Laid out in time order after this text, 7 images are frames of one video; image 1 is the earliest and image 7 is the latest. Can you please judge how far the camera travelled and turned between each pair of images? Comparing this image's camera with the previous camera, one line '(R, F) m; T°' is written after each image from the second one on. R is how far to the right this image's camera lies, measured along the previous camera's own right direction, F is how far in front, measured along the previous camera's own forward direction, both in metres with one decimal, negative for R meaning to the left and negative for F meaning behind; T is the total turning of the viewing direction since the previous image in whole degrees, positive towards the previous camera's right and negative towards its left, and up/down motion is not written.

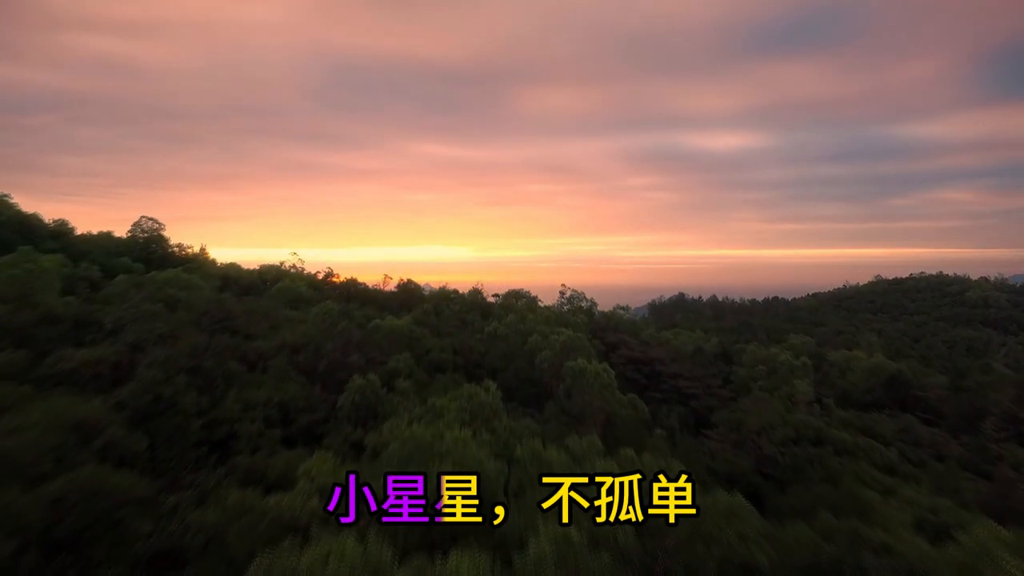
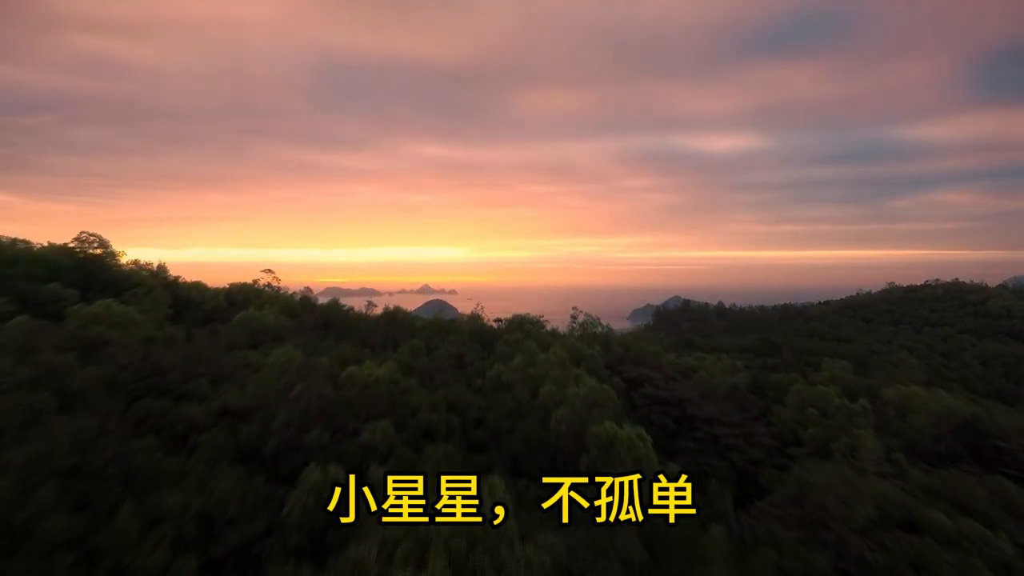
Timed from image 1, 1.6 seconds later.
(-0.1, +1.2) m; 0°
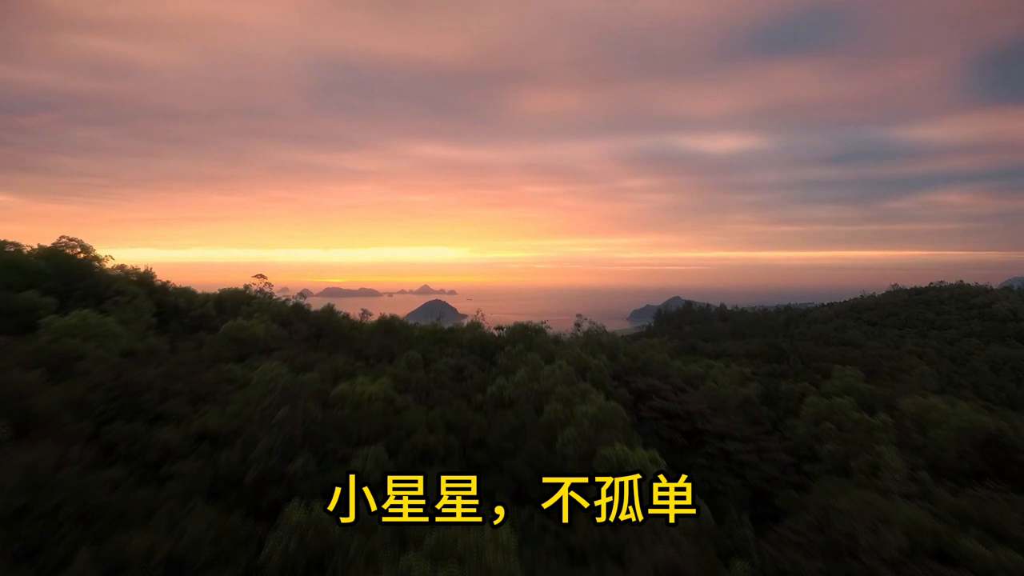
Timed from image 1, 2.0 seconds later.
(0.0, +0.3) m; 0°
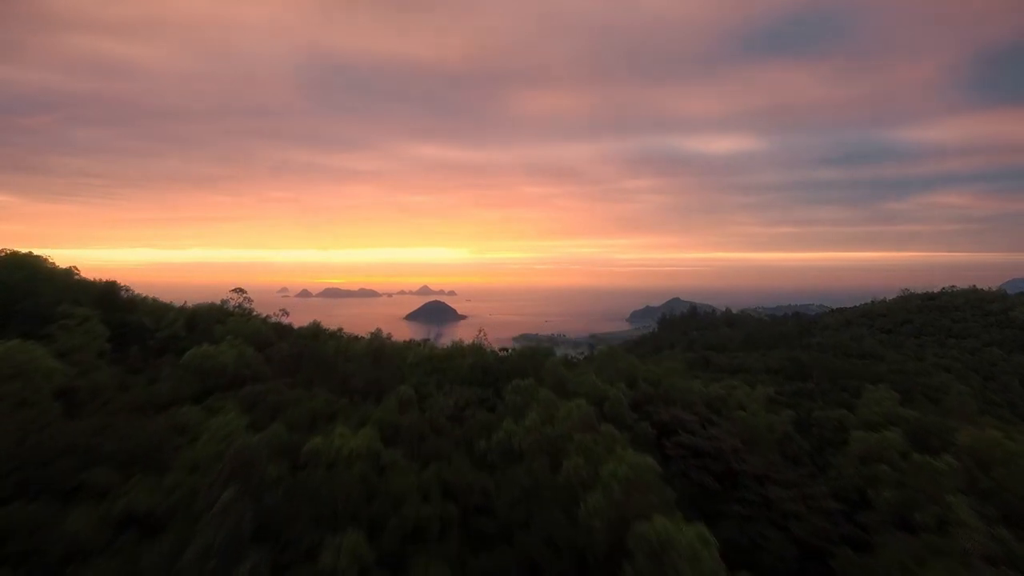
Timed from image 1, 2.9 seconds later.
(-0.1, +0.9) m; 0°
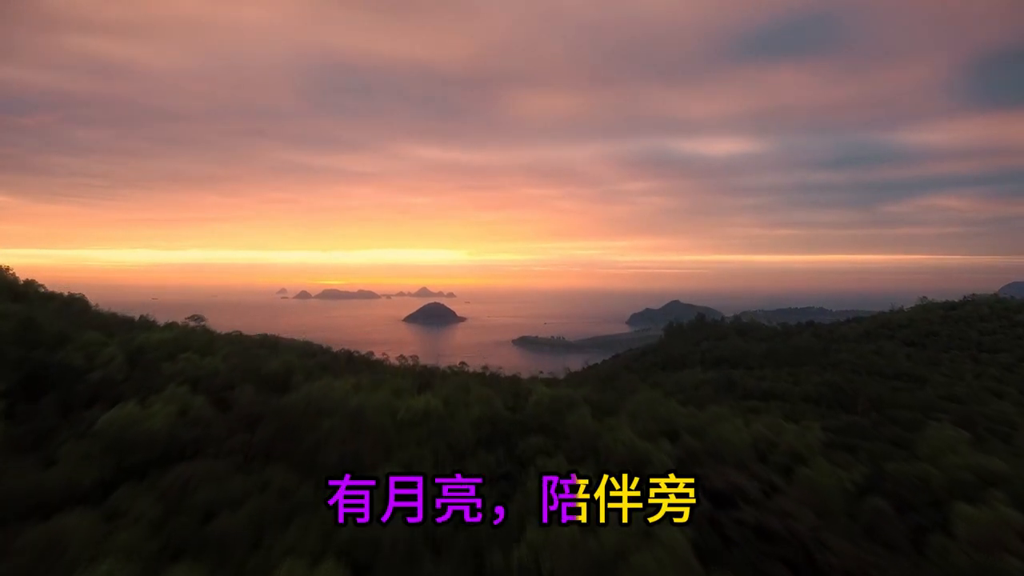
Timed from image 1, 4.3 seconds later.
(-0.2, +1.3) m; 0°
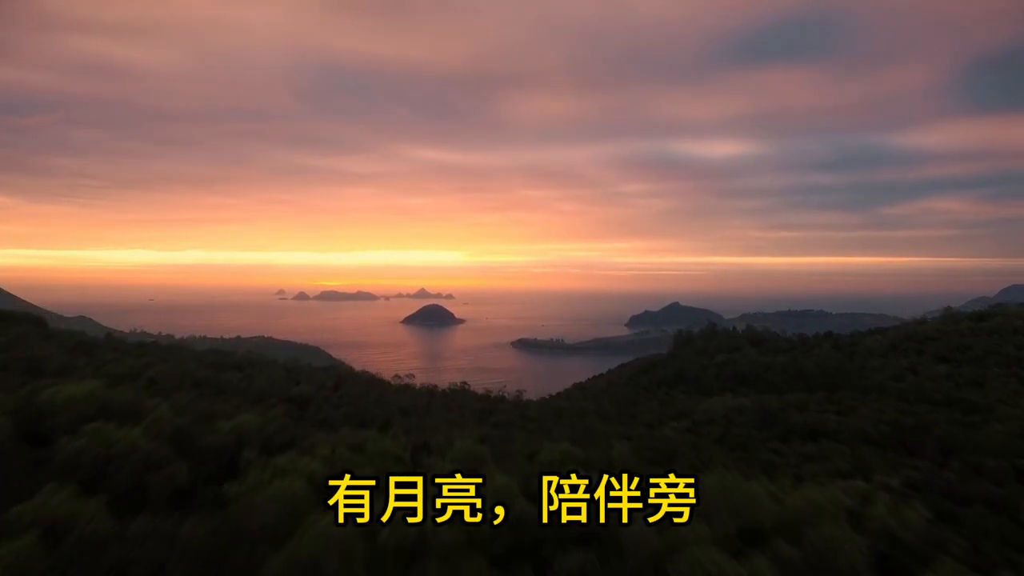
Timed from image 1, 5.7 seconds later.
(-0.3, +1.5) m; 0°
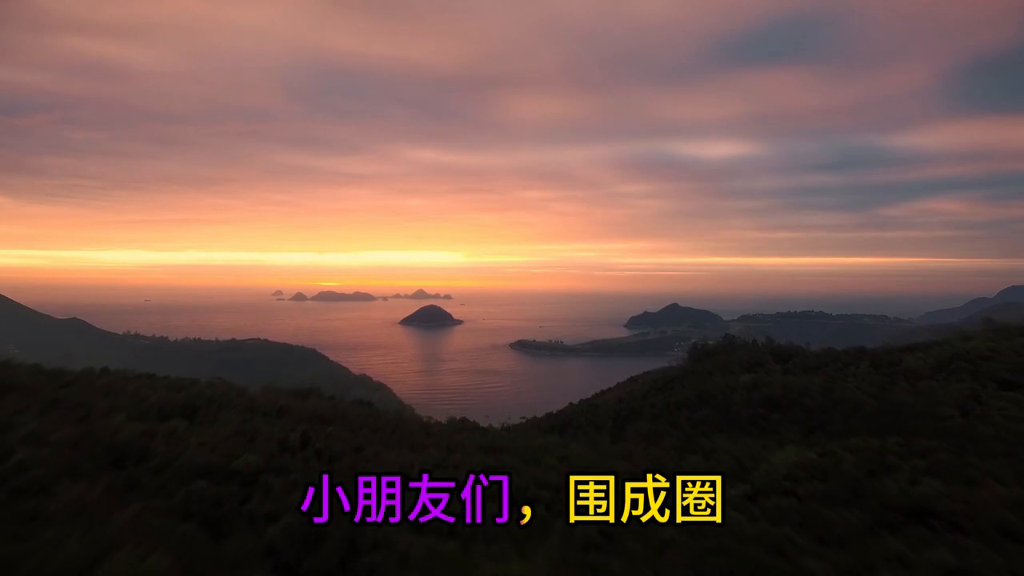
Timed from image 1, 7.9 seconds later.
(-0.2, +2.5) m; 0°
